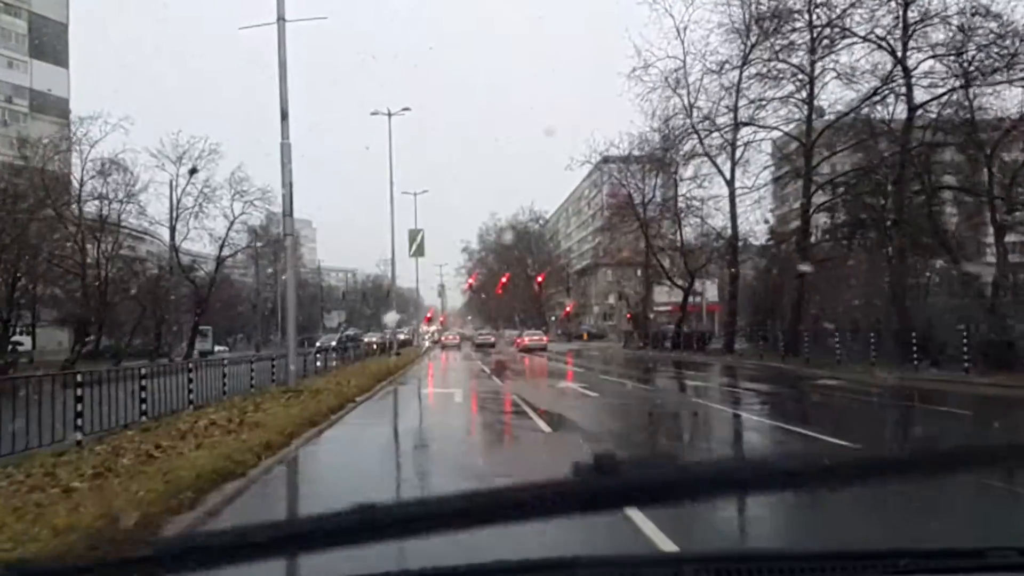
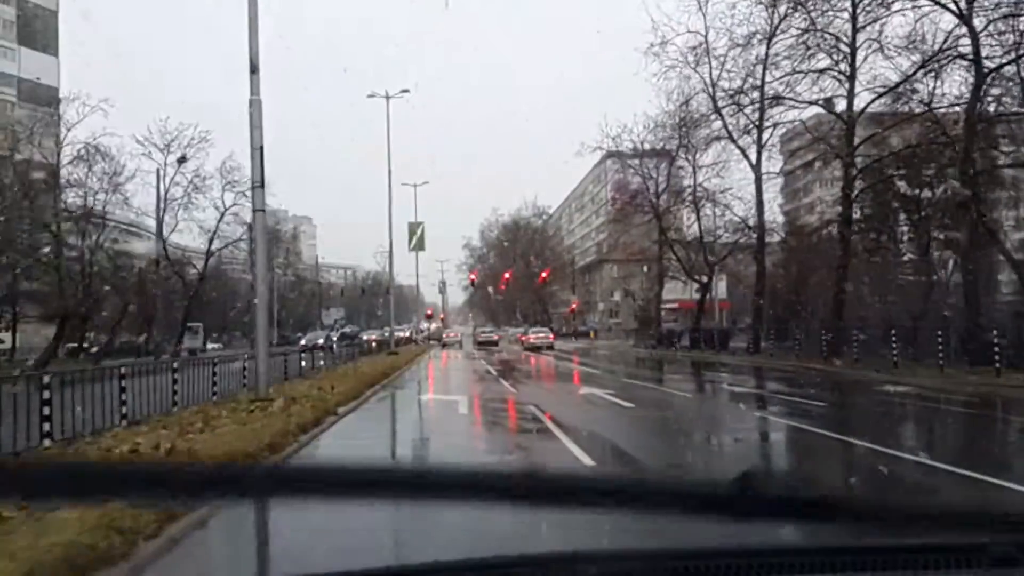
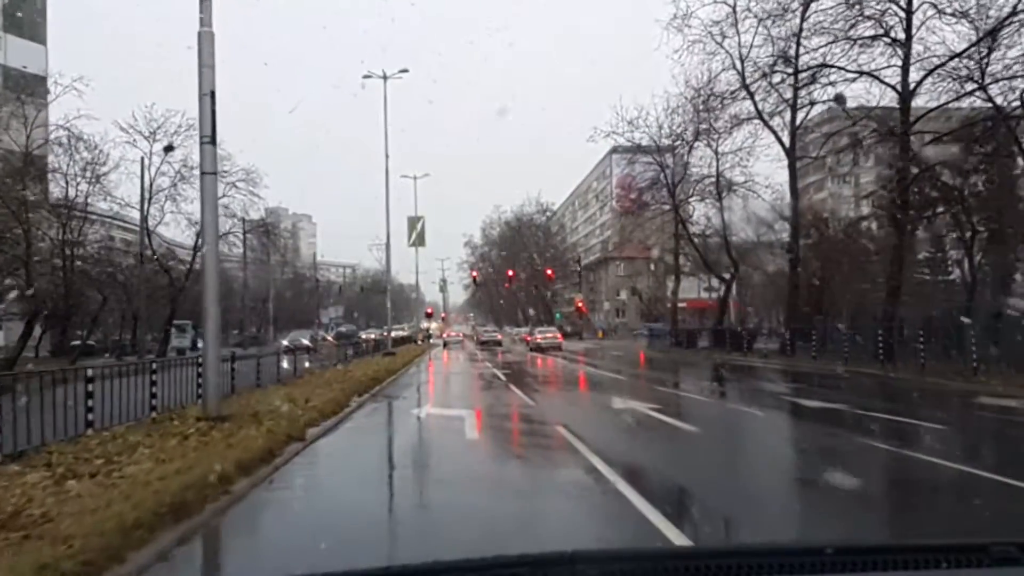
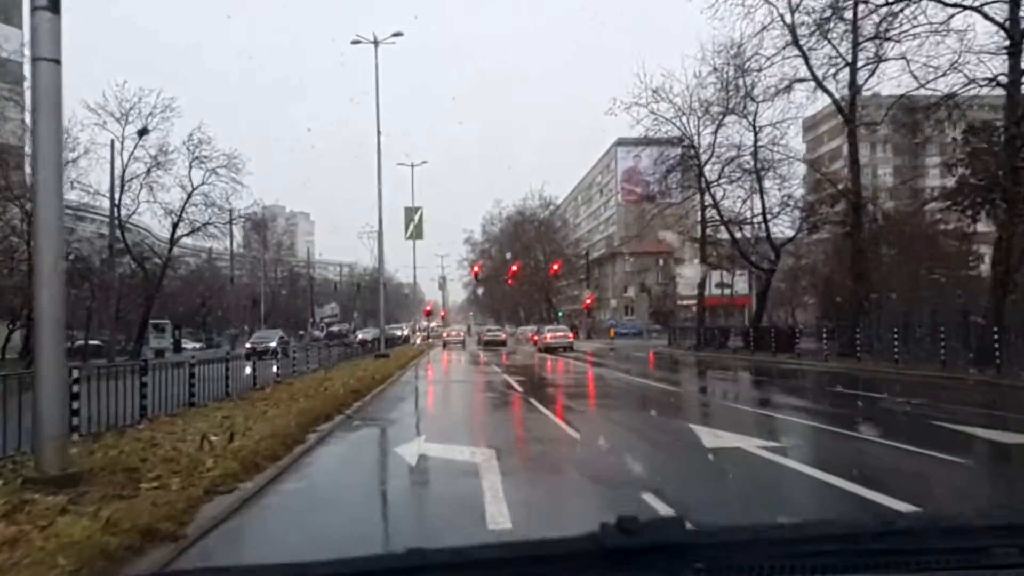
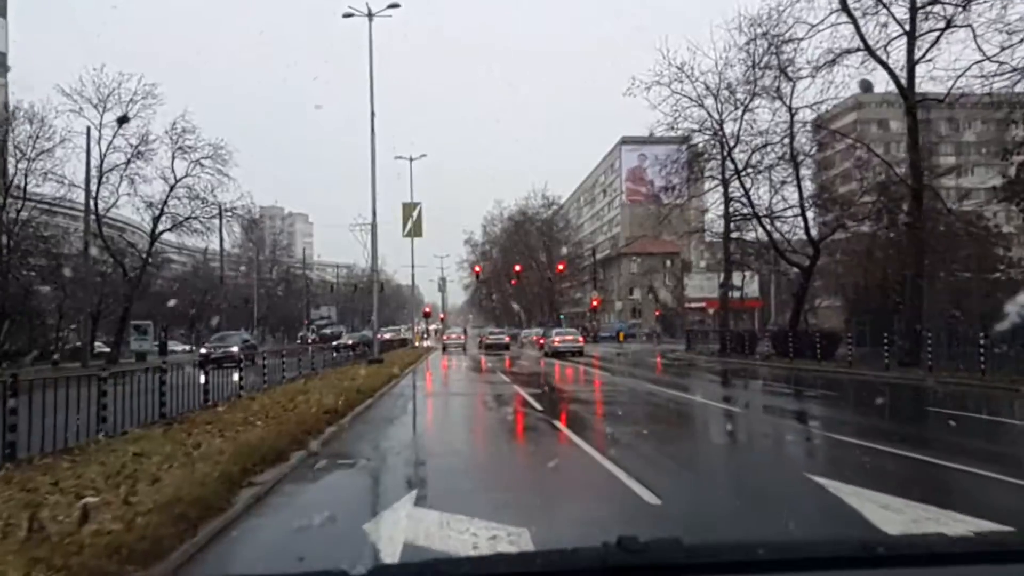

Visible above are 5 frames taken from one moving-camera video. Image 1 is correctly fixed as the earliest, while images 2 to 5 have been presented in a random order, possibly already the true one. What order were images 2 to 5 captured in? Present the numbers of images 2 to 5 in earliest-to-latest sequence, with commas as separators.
2, 3, 4, 5
